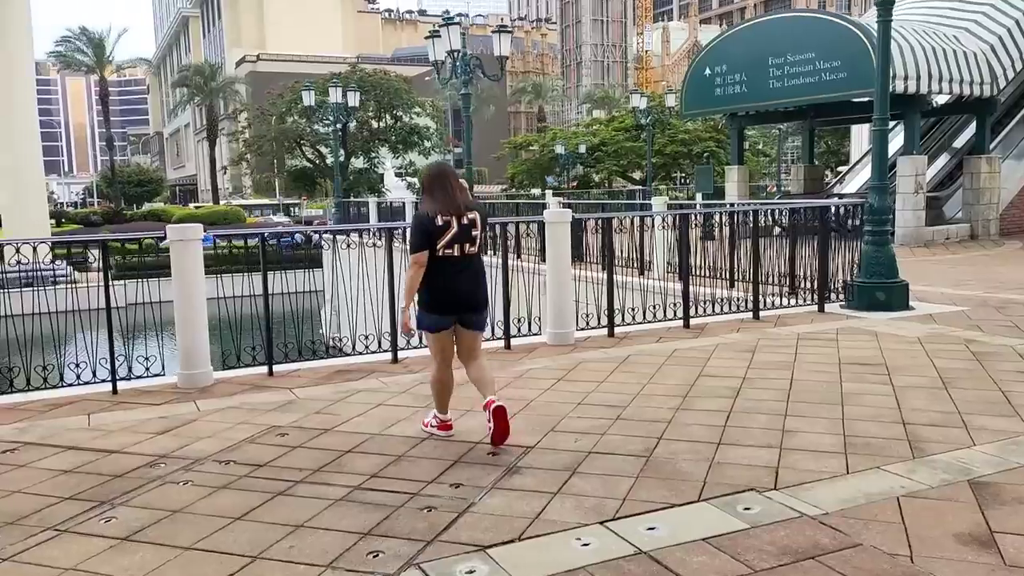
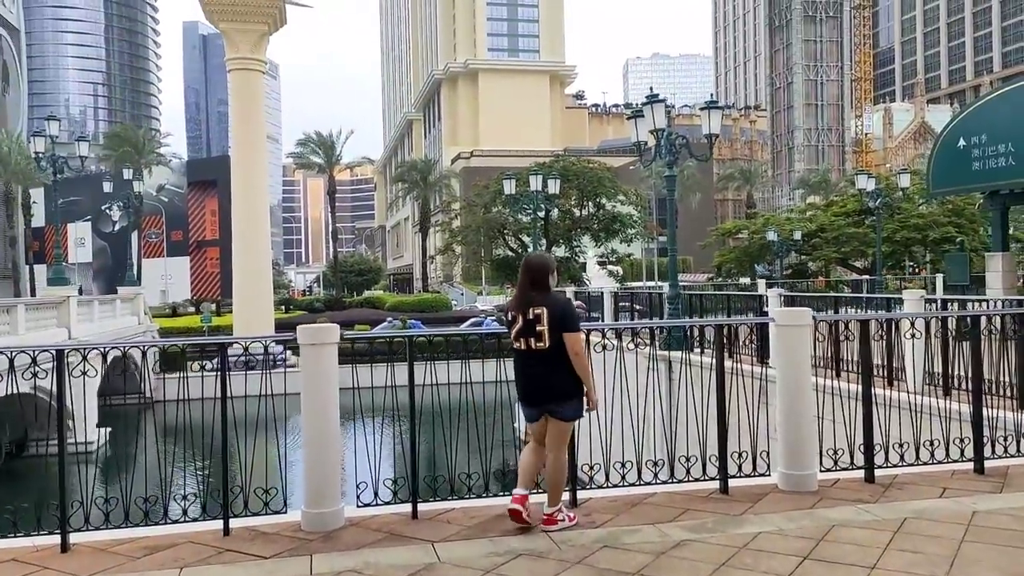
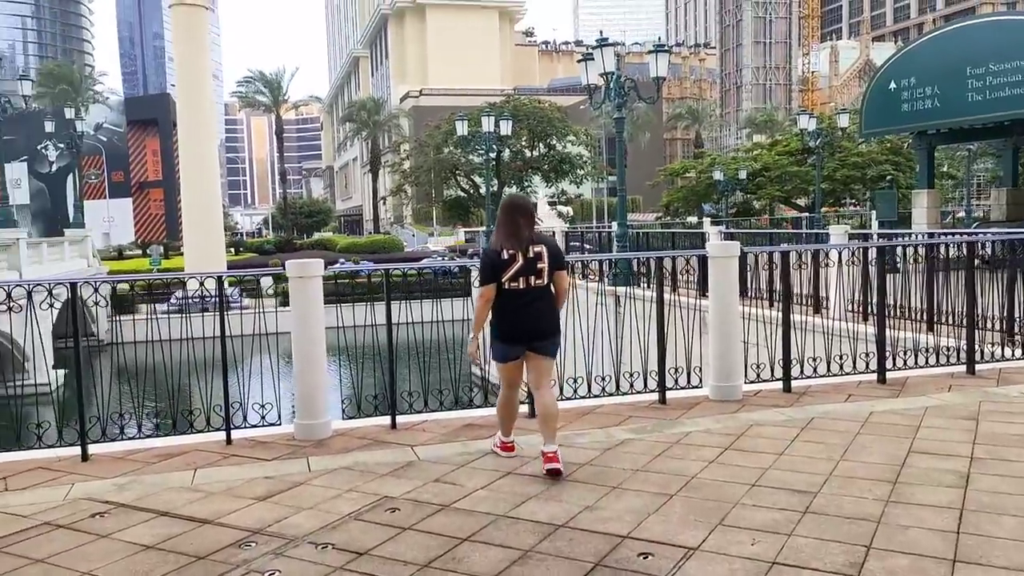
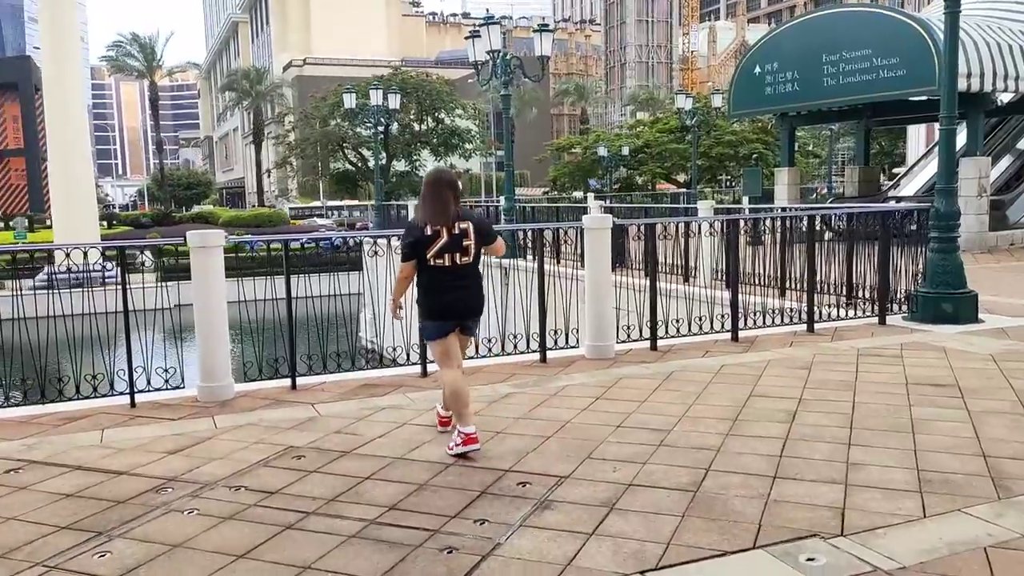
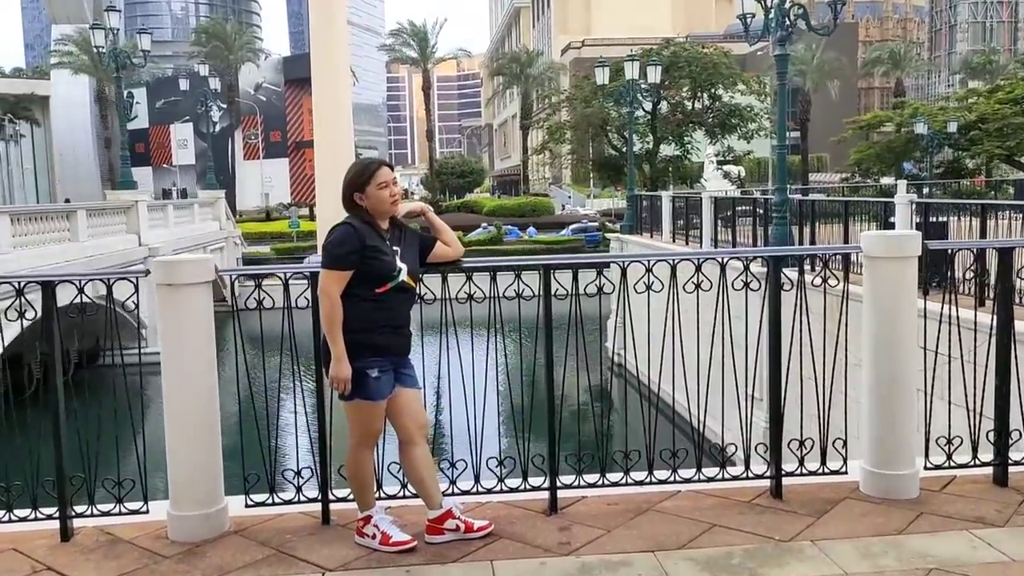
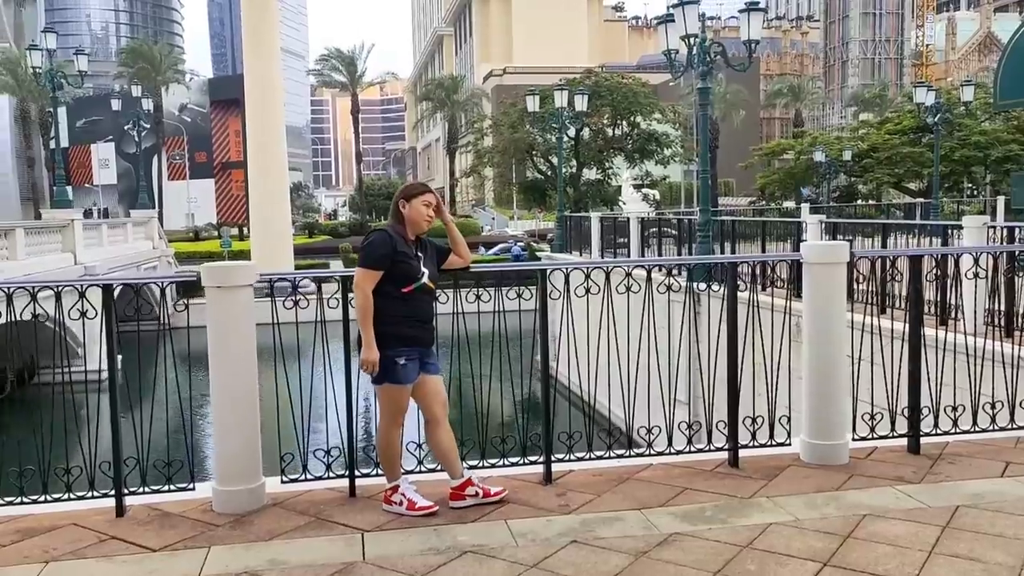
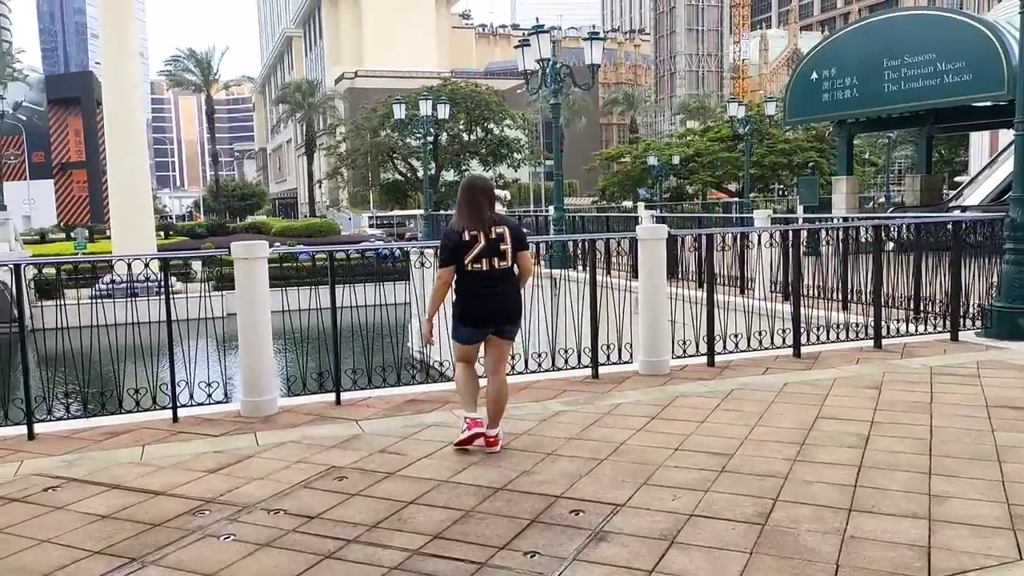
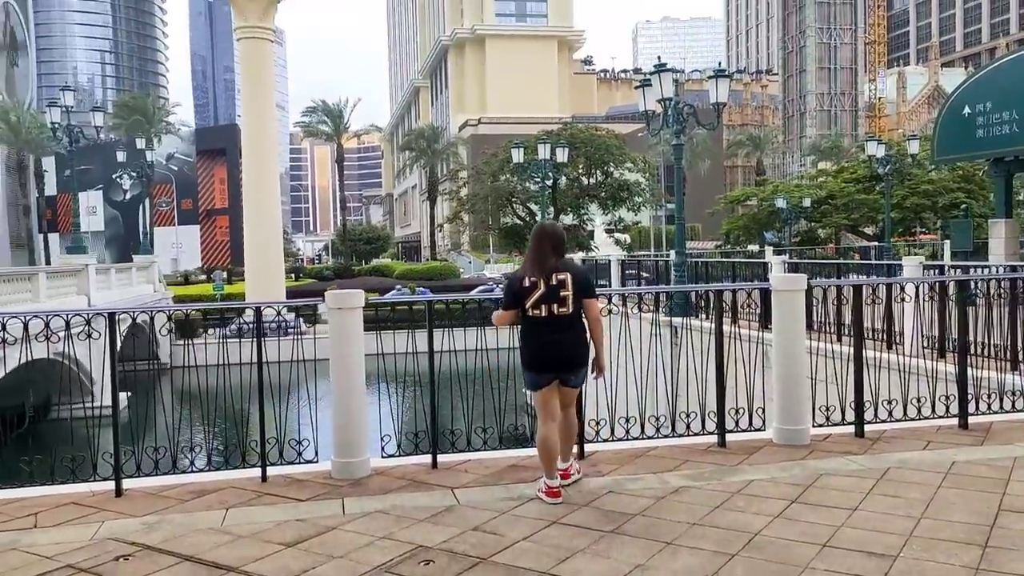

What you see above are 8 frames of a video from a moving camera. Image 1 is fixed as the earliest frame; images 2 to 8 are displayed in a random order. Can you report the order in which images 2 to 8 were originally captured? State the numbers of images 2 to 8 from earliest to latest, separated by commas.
4, 7, 3, 8, 2, 6, 5
